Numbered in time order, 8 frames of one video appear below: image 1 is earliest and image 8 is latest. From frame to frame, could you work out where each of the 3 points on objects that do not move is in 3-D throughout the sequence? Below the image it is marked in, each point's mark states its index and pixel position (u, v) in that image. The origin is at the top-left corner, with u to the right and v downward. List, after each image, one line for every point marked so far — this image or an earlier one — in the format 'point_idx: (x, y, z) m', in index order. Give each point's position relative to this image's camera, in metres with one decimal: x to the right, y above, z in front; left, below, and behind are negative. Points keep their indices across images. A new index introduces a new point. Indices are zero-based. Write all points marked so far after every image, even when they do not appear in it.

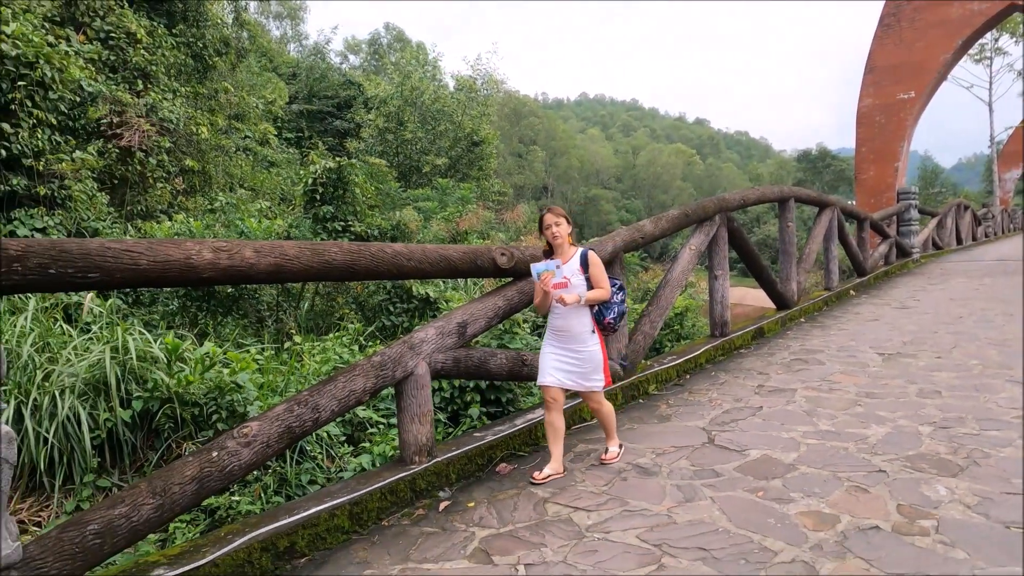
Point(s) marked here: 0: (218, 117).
0: (-3.9, +2.3, +8.6) m
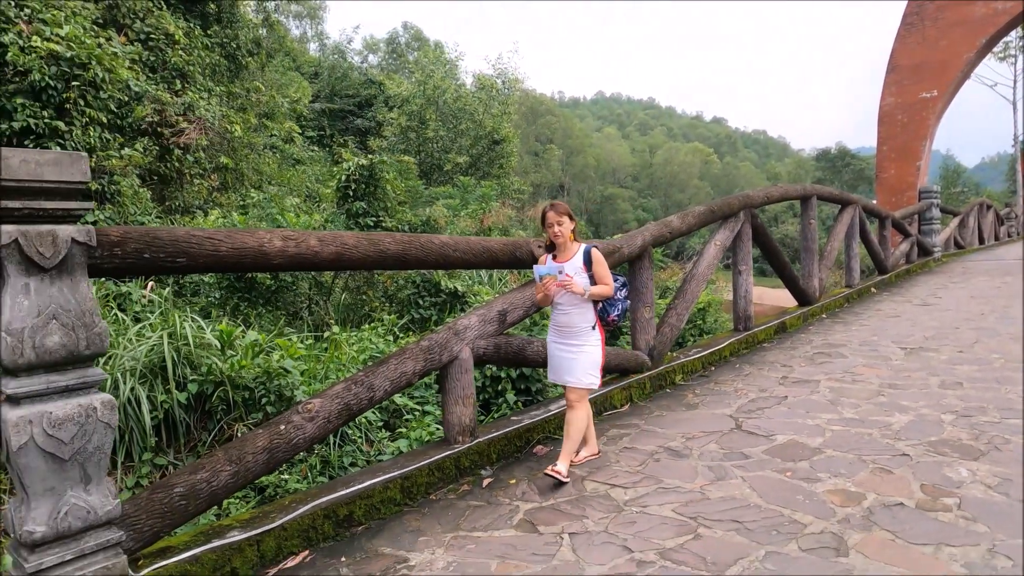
0: (-3.5, +2.3, +8.9) m
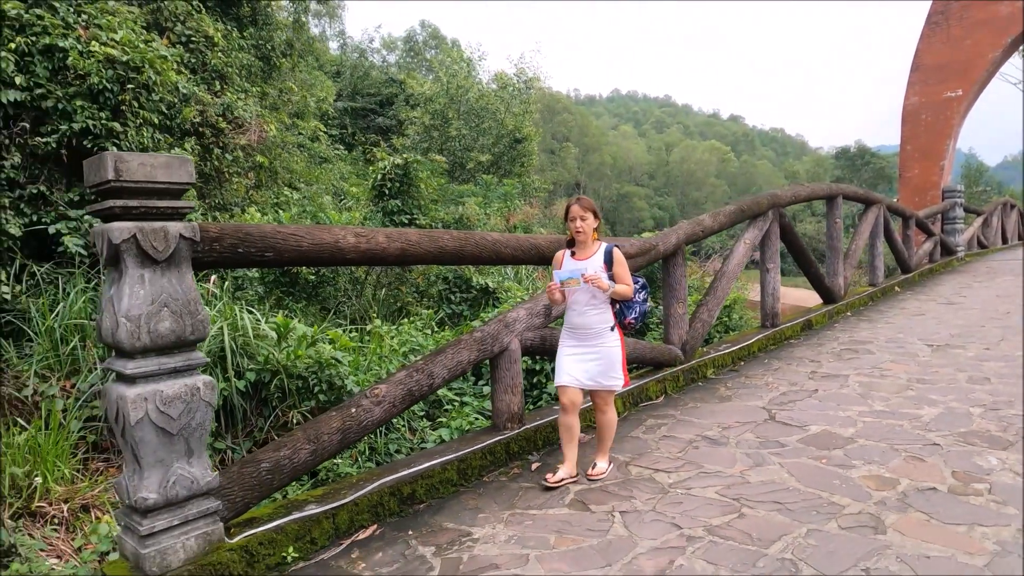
0: (-3.2, +2.4, +9.1) m
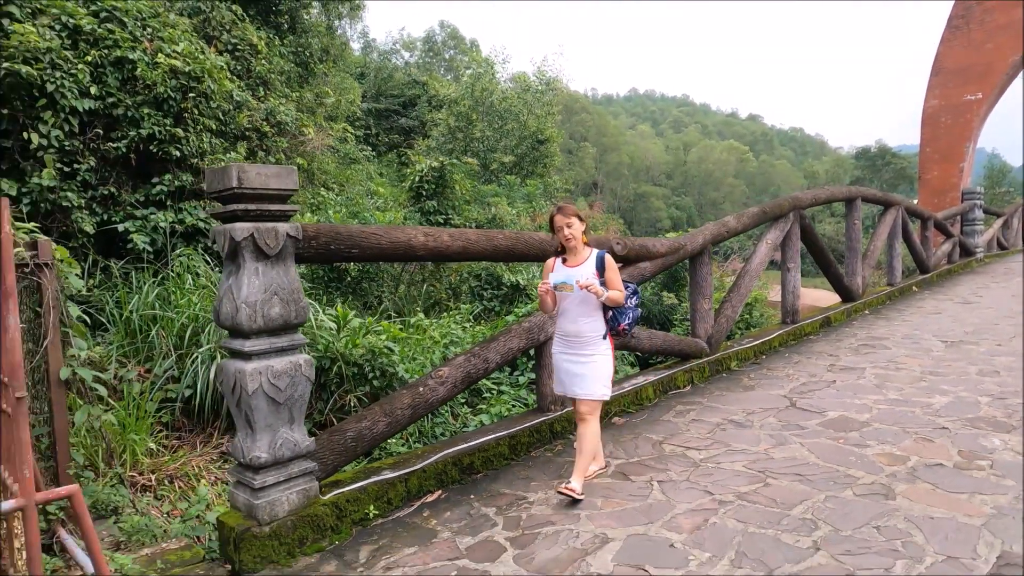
0: (-2.8, +2.5, +9.5) m
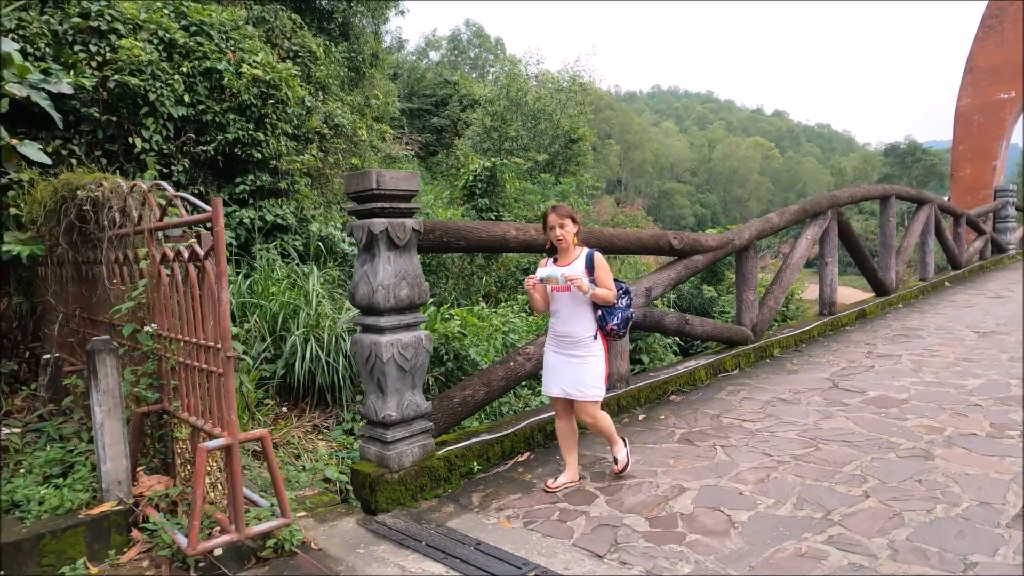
0: (-2.2, +2.6, +9.9) m
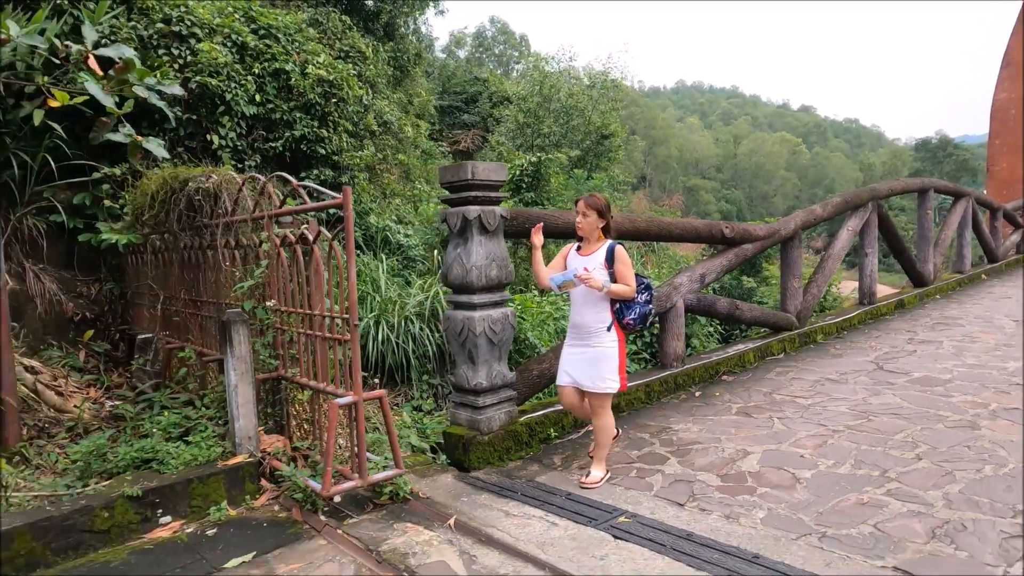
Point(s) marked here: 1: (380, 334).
0: (-1.6, +2.7, +10.3) m
1: (-0.9, -0.3, +4.7) m
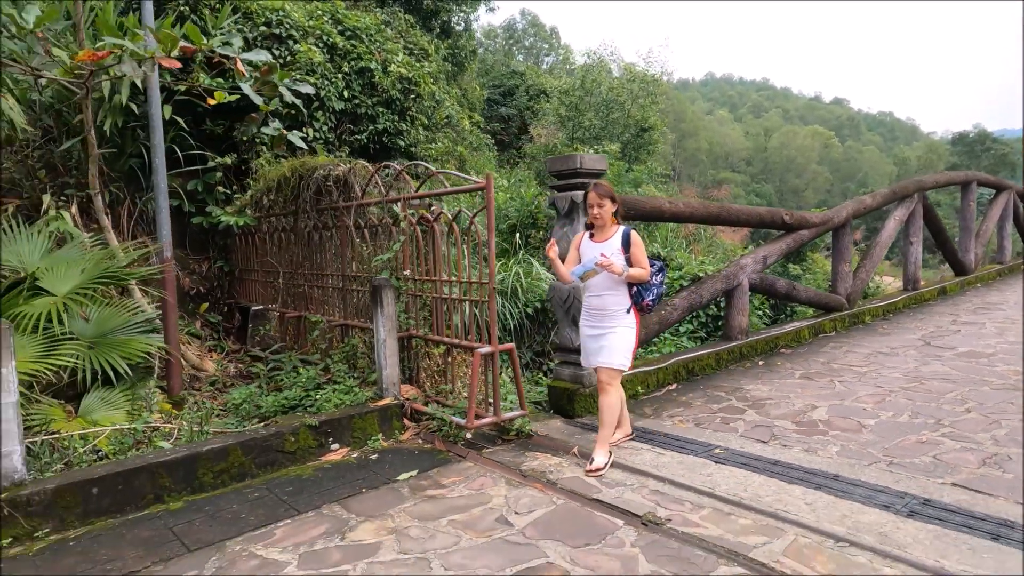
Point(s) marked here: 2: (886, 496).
0: (-0.8, +2.9, +10.8) m
1: (-0.4, -0.2, +5.2) m
2: (+1.3, -0.7, +2.3) m
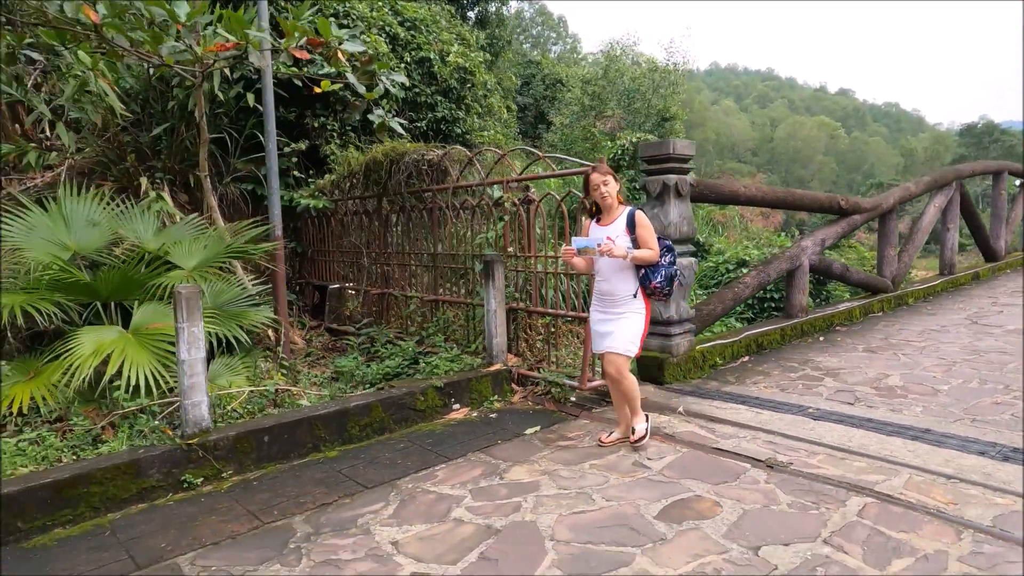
0: (-0.2, +3.2, +11.0) m
1: (+0.2, 0.0, +5.5) m
2: (+1.8, -0.6, +2.6) m
